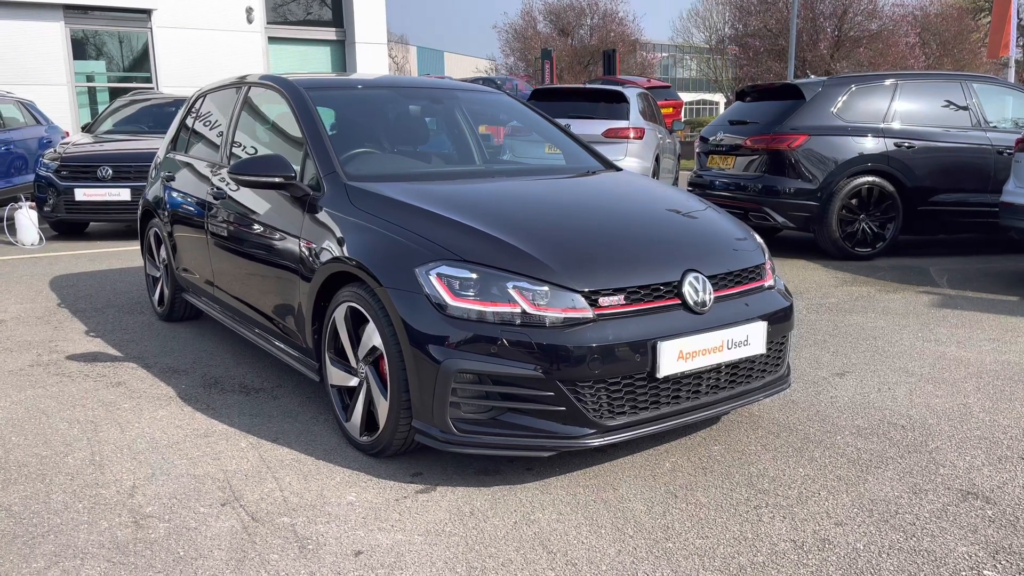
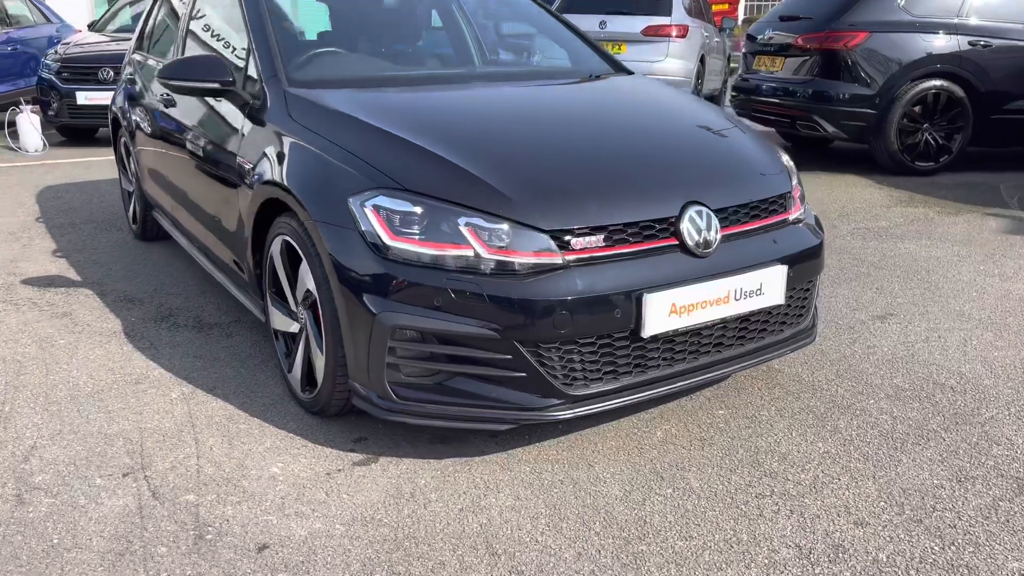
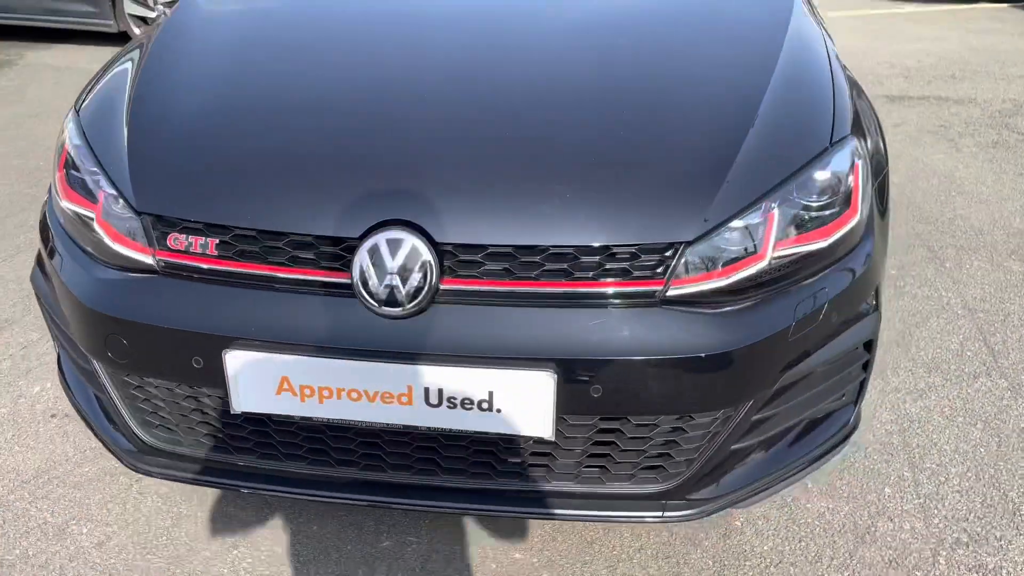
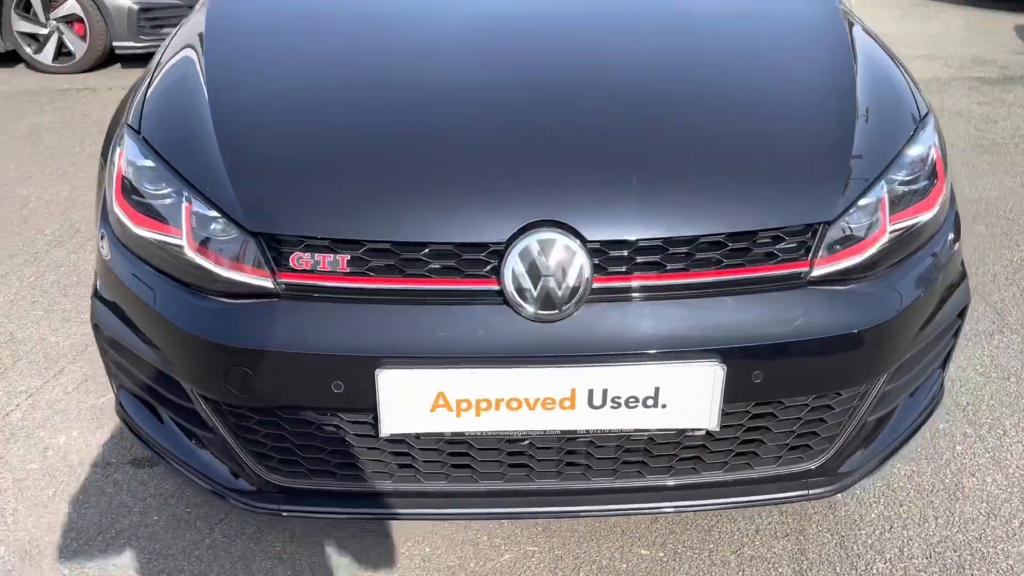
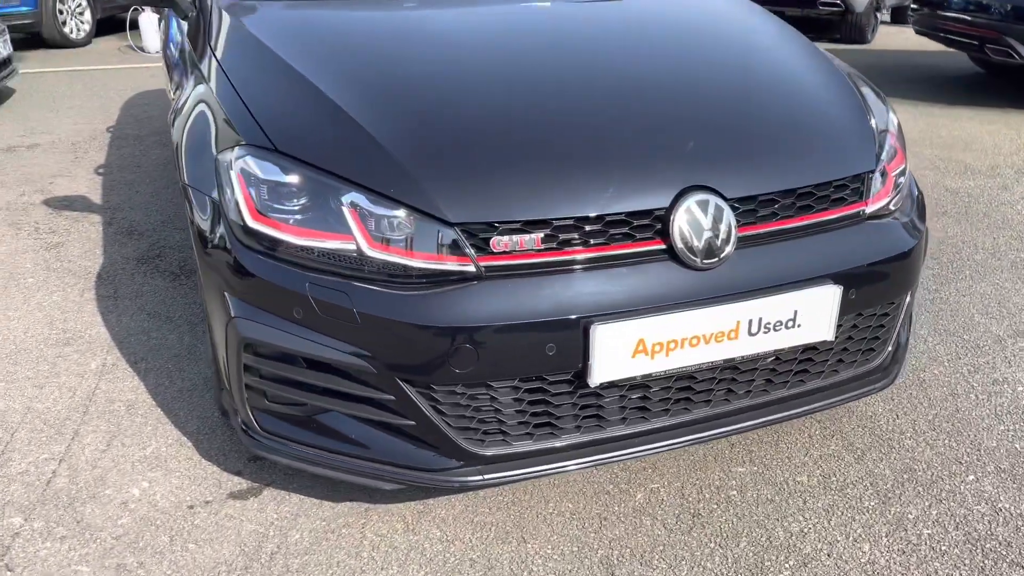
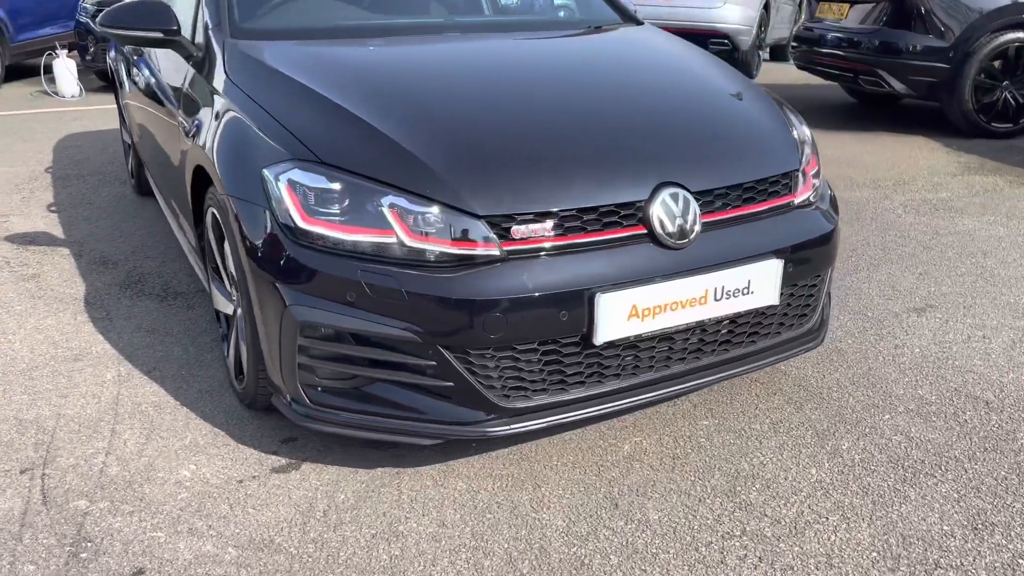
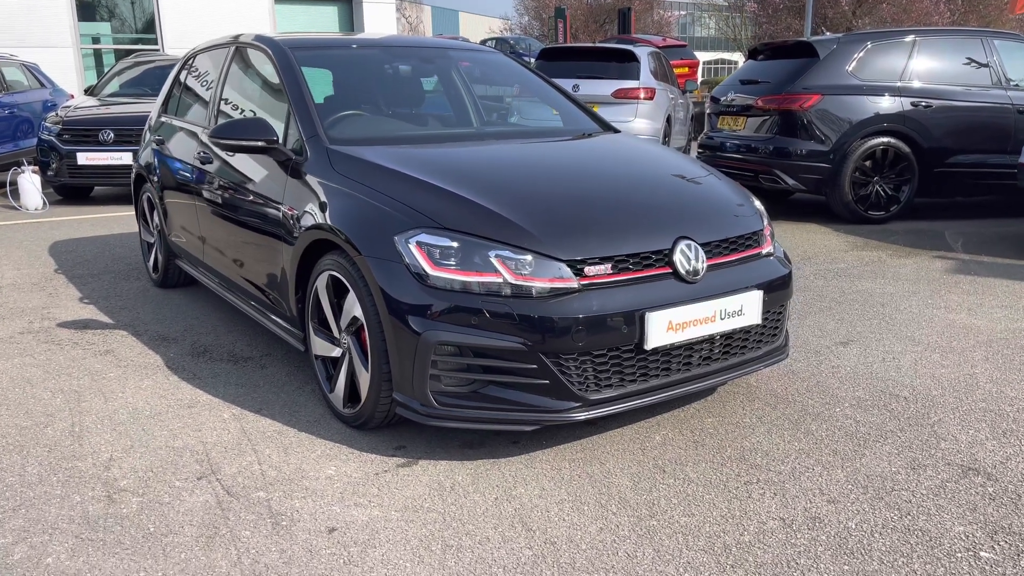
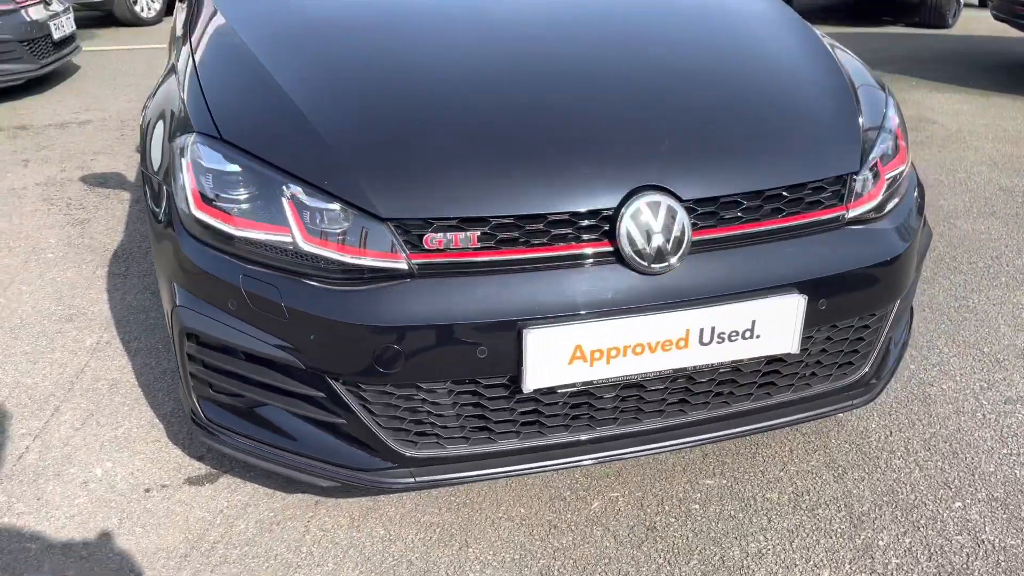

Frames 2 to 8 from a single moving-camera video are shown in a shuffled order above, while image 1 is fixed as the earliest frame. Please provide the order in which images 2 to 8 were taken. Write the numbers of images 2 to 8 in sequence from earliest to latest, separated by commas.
7, 2, 6, 5, 8, 4, 3
